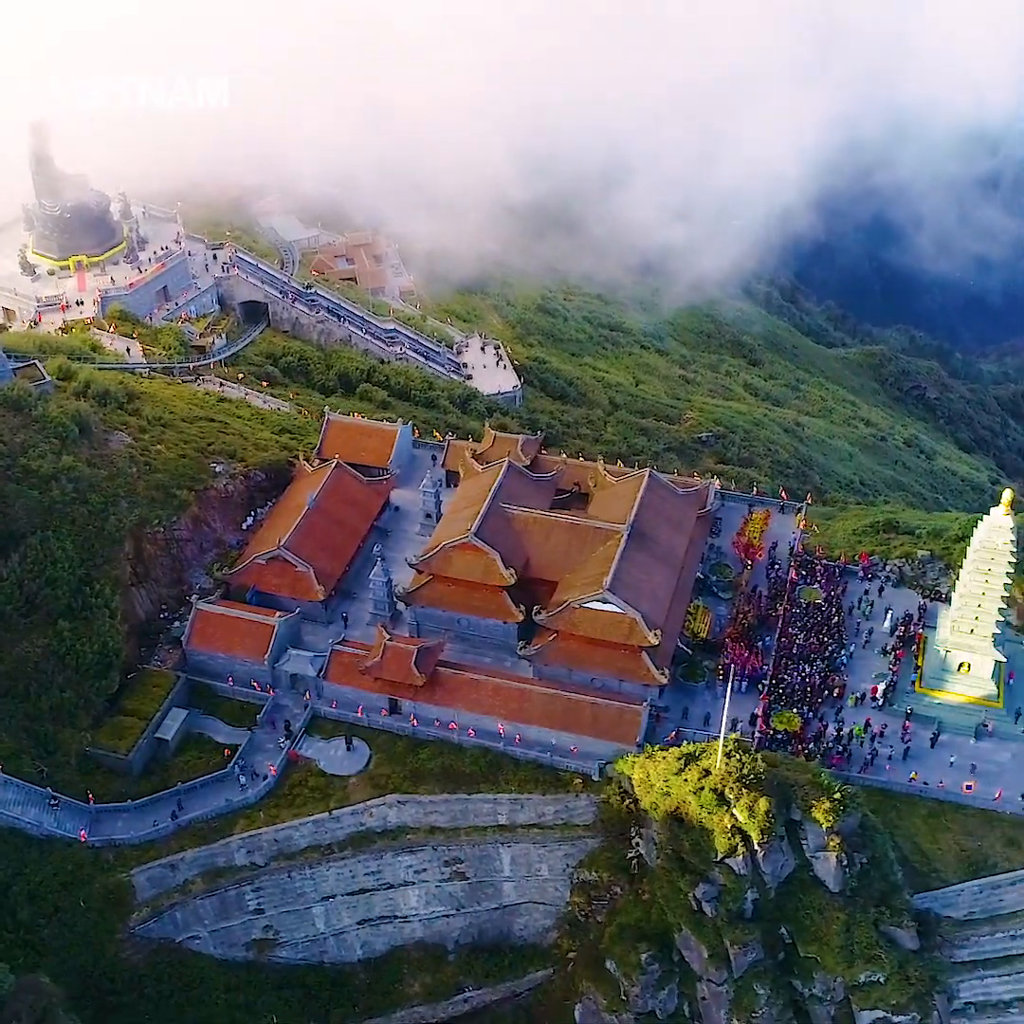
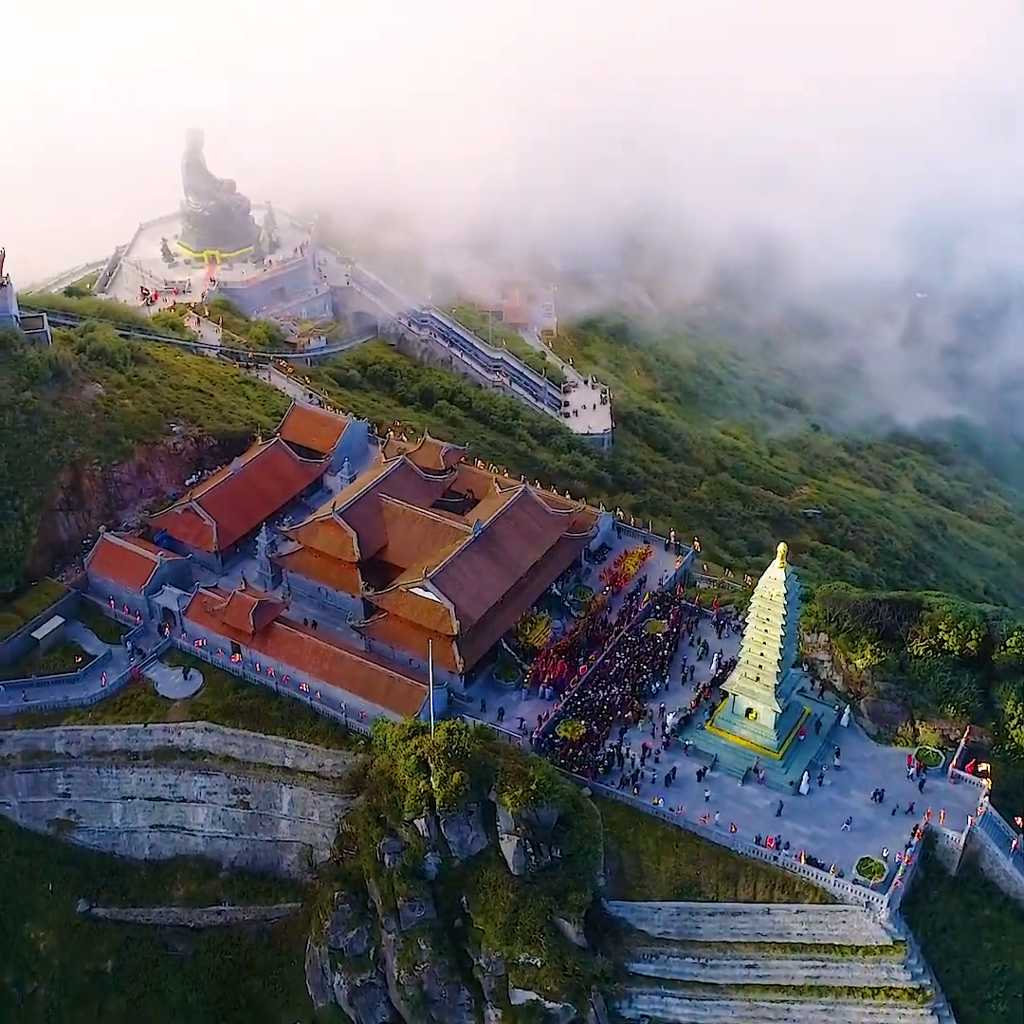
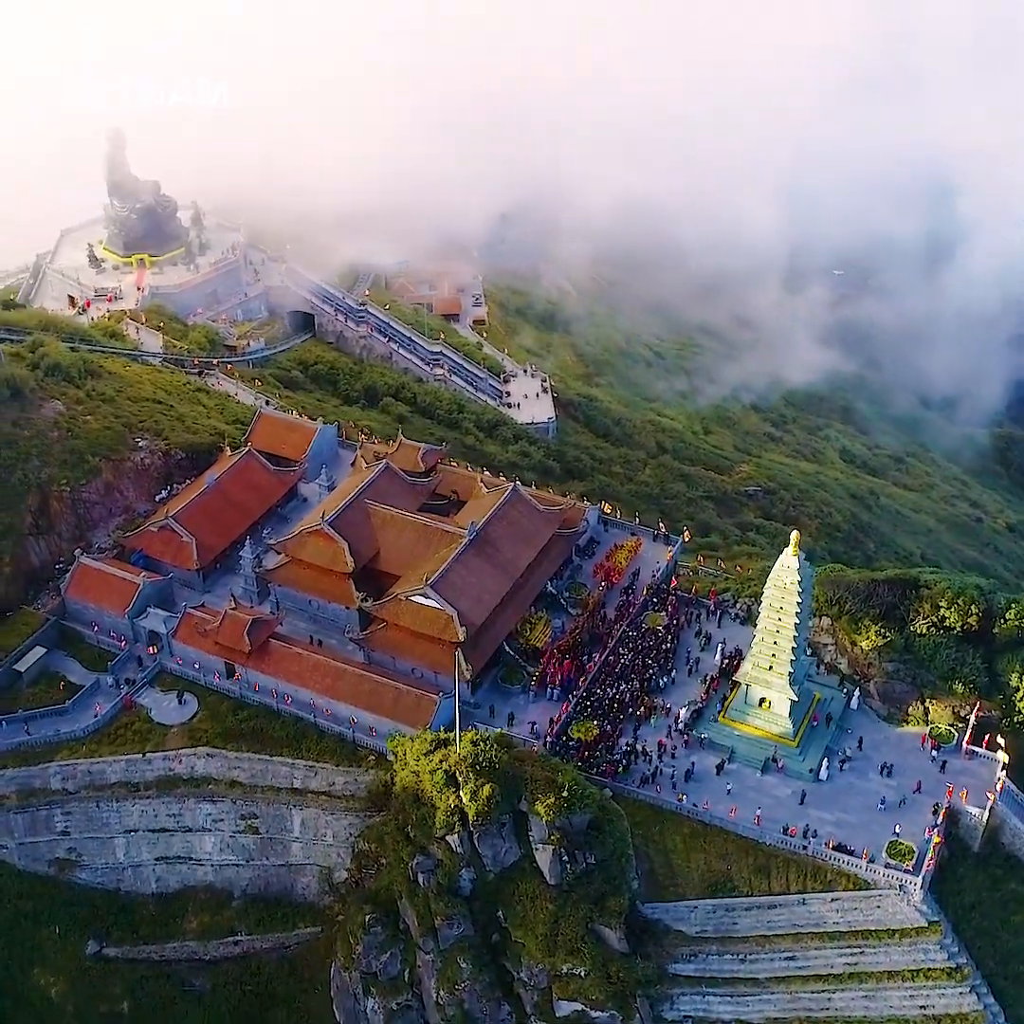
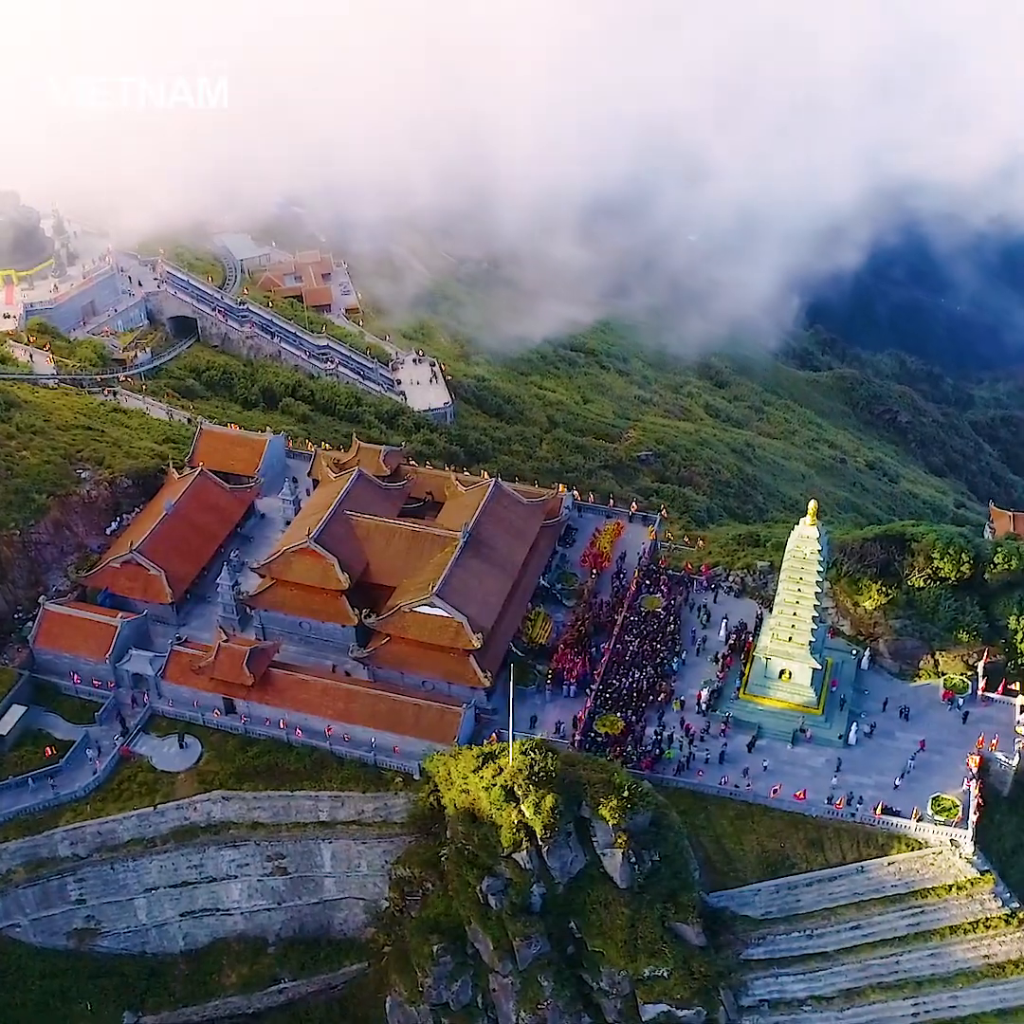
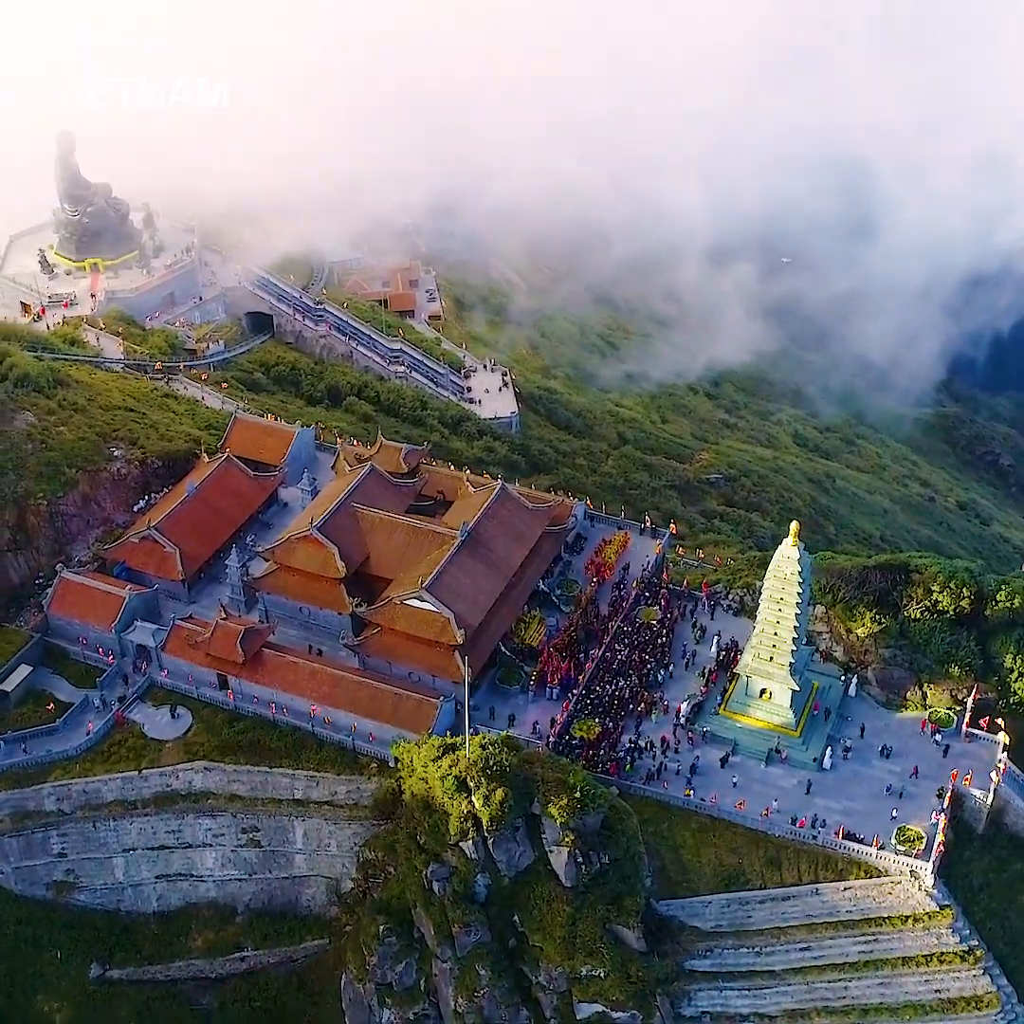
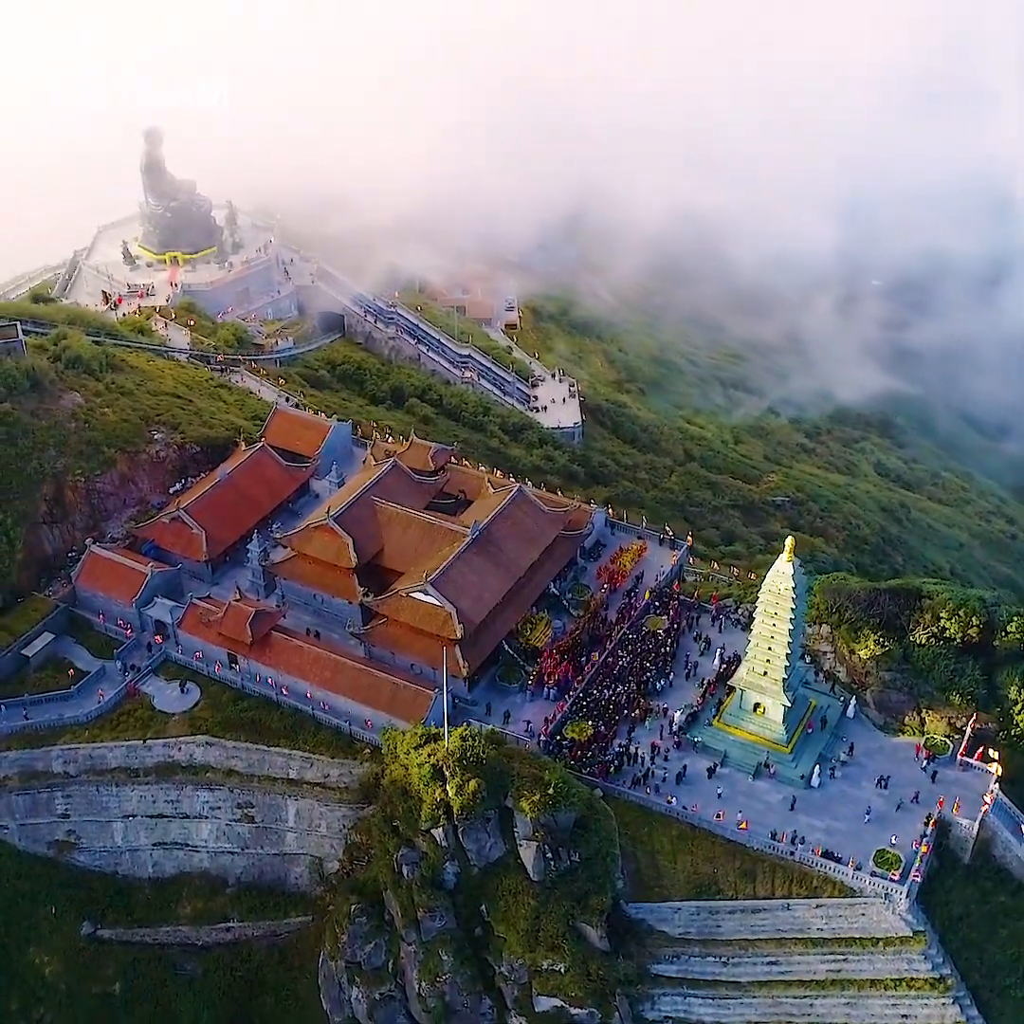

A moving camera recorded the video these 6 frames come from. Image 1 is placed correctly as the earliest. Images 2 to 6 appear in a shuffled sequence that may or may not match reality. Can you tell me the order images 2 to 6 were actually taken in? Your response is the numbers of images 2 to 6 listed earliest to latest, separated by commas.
4, 5, 3, 6, 2
